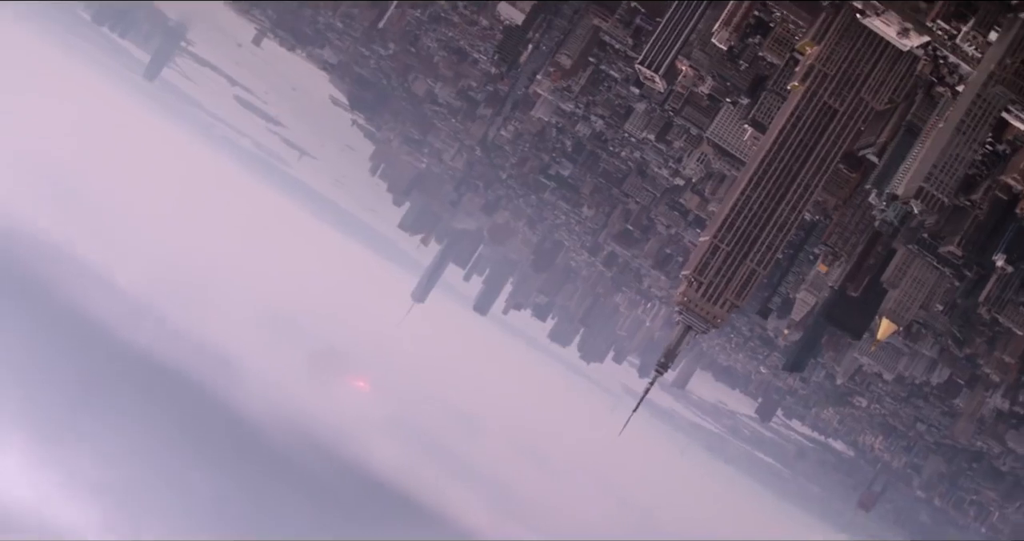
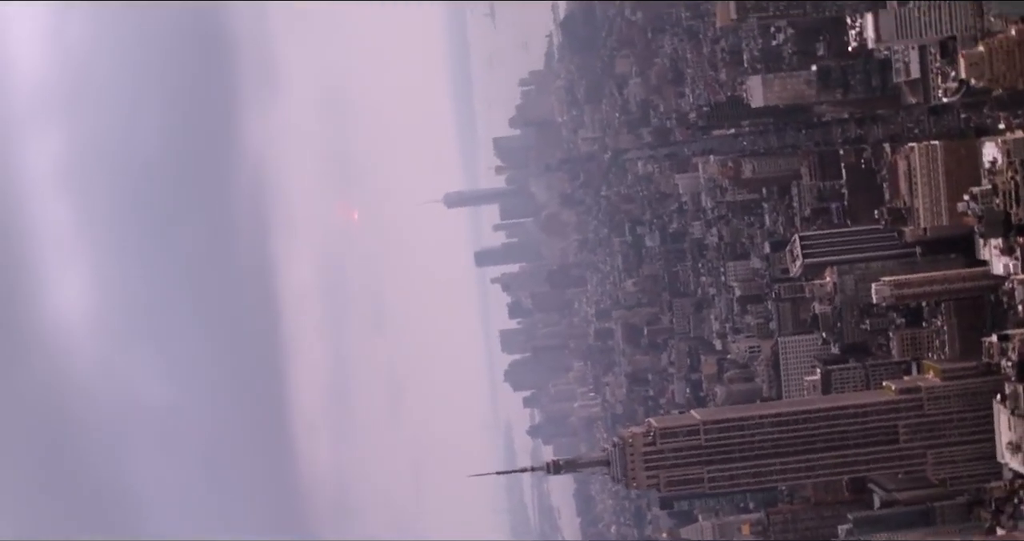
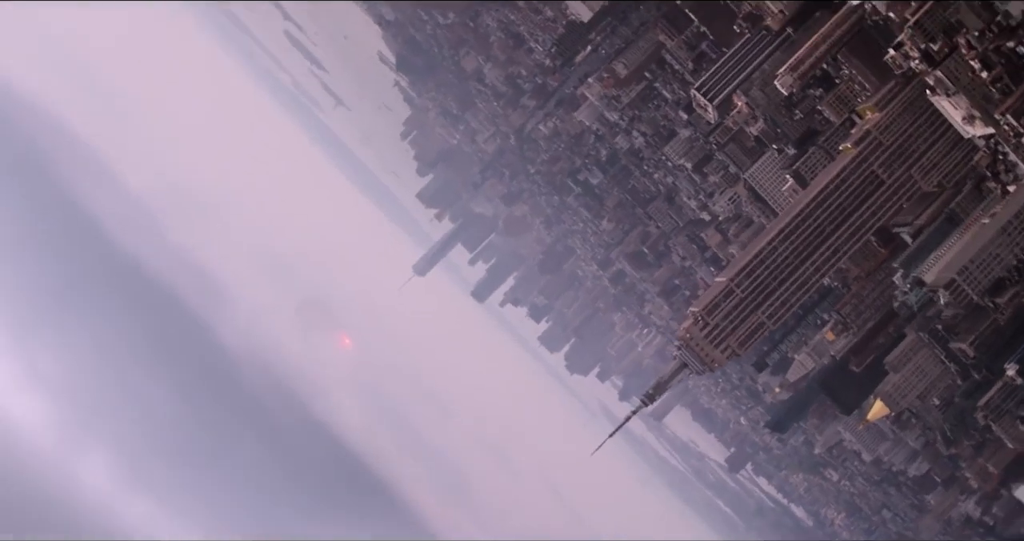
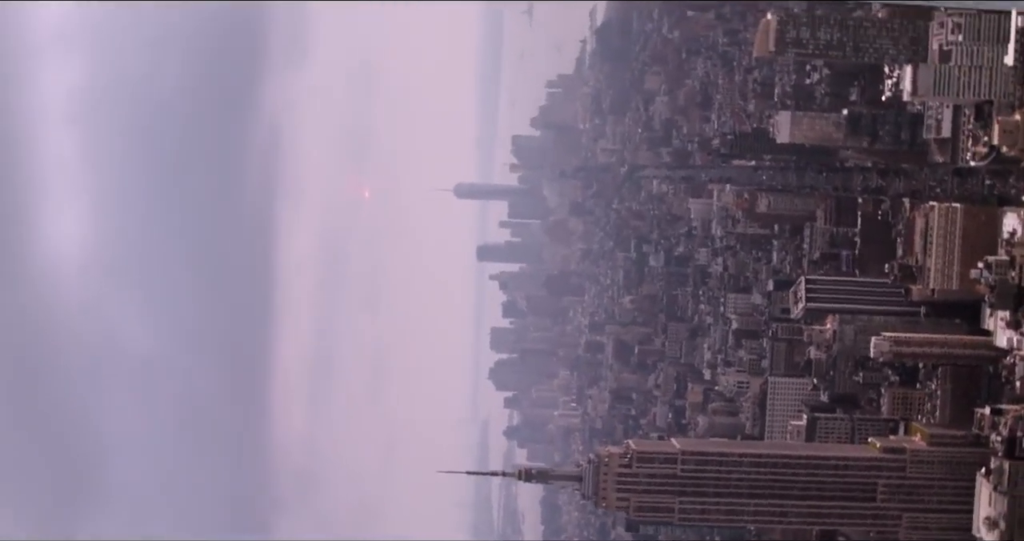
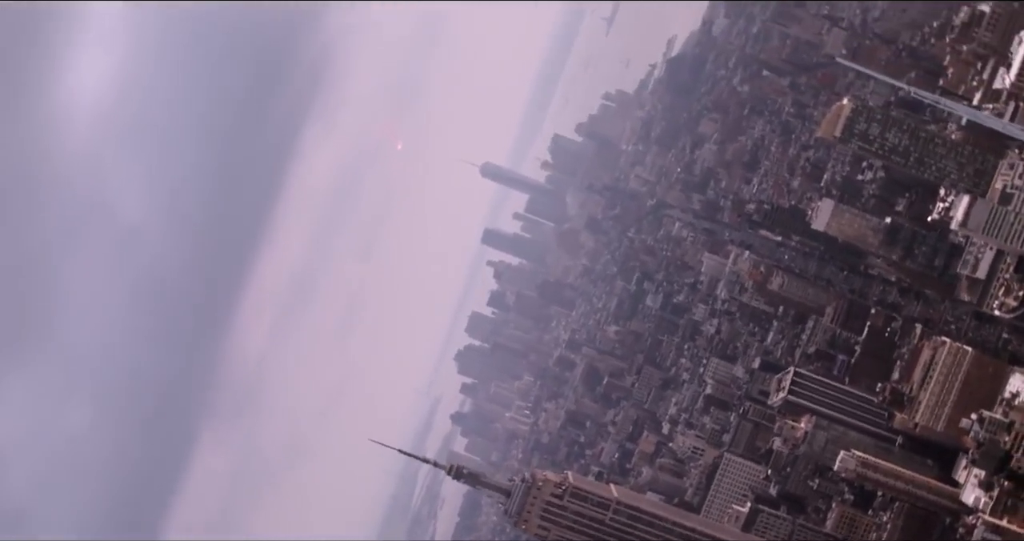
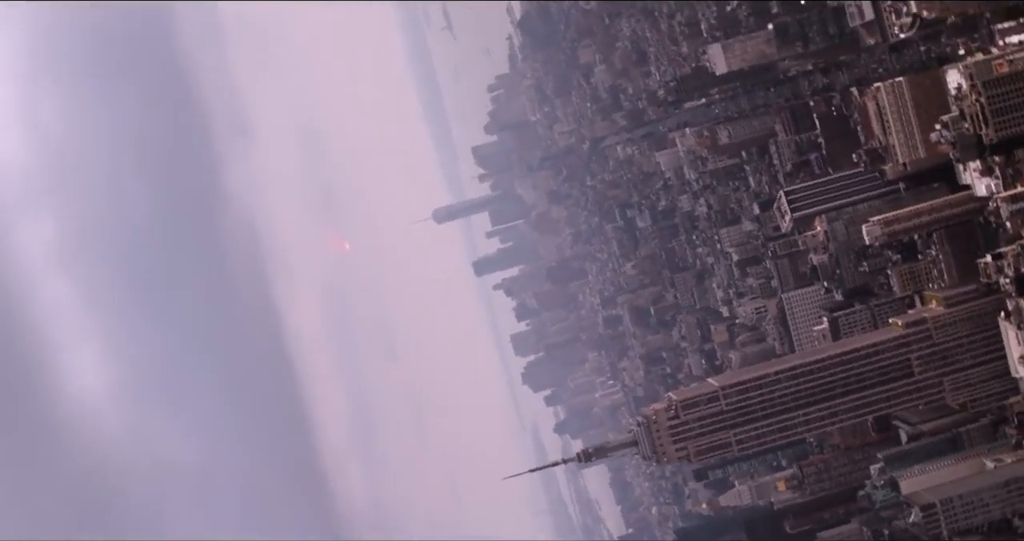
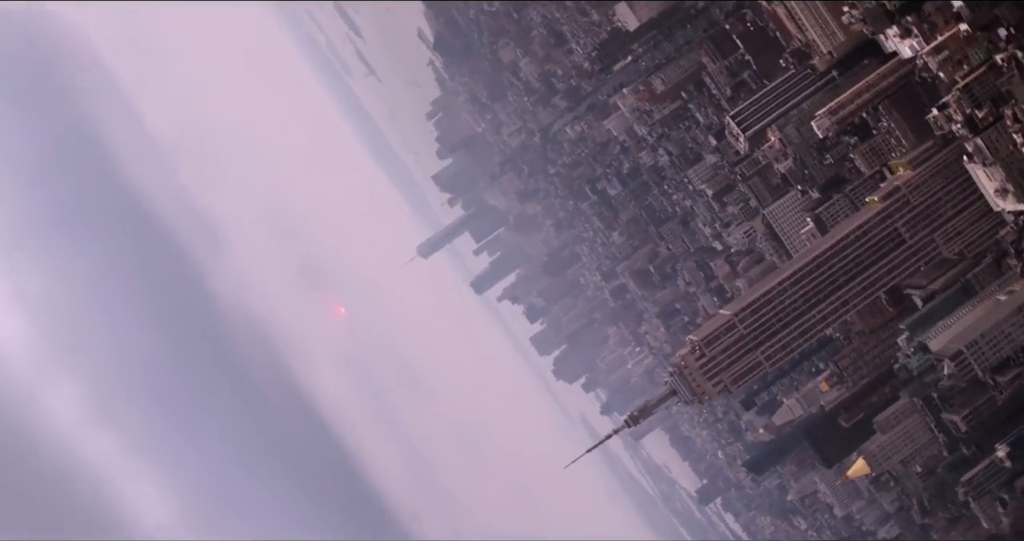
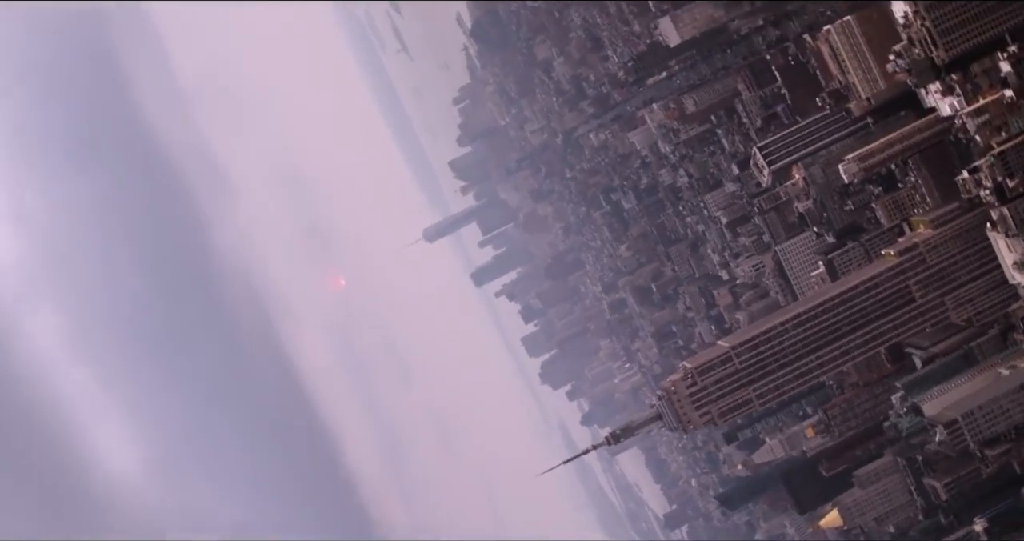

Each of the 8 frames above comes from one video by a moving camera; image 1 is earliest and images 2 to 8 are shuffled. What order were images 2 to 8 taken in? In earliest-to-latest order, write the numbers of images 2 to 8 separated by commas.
3, 7, 8, 6, 2, 4, 5
